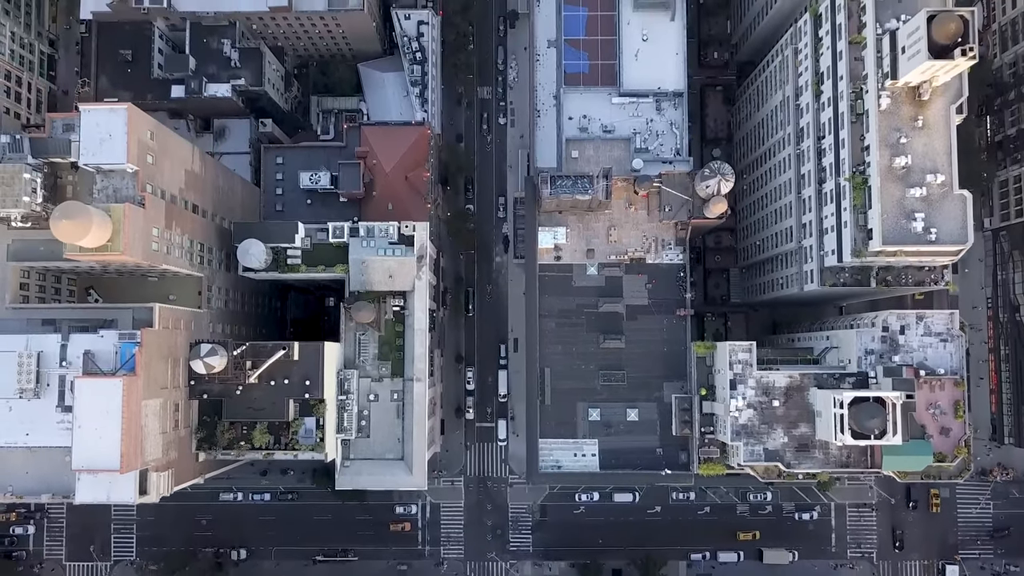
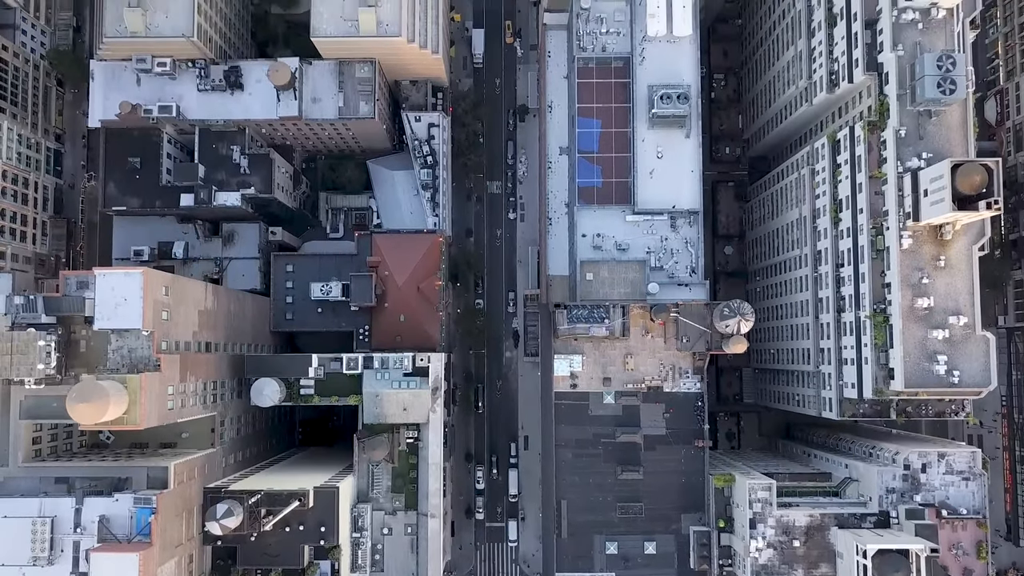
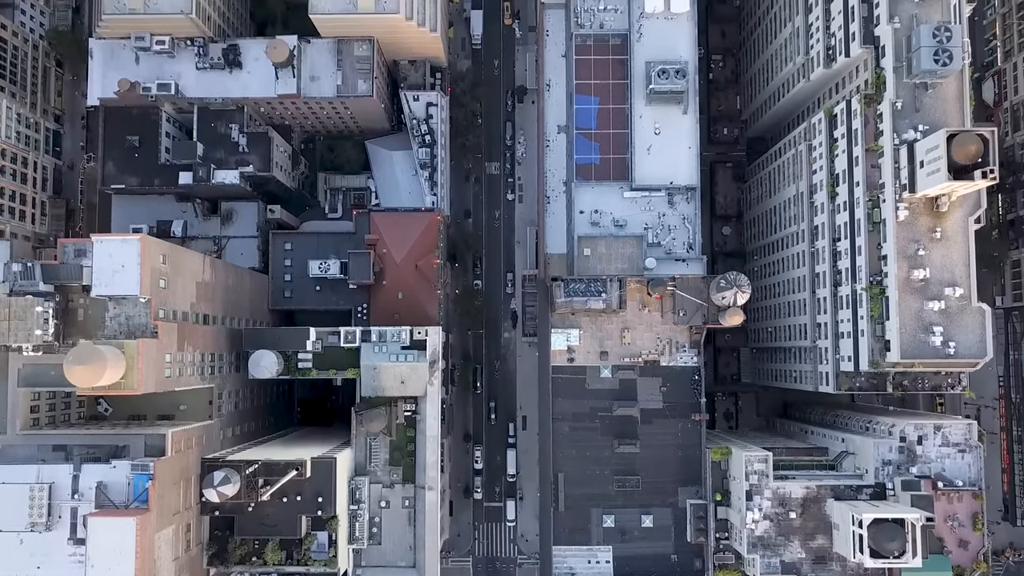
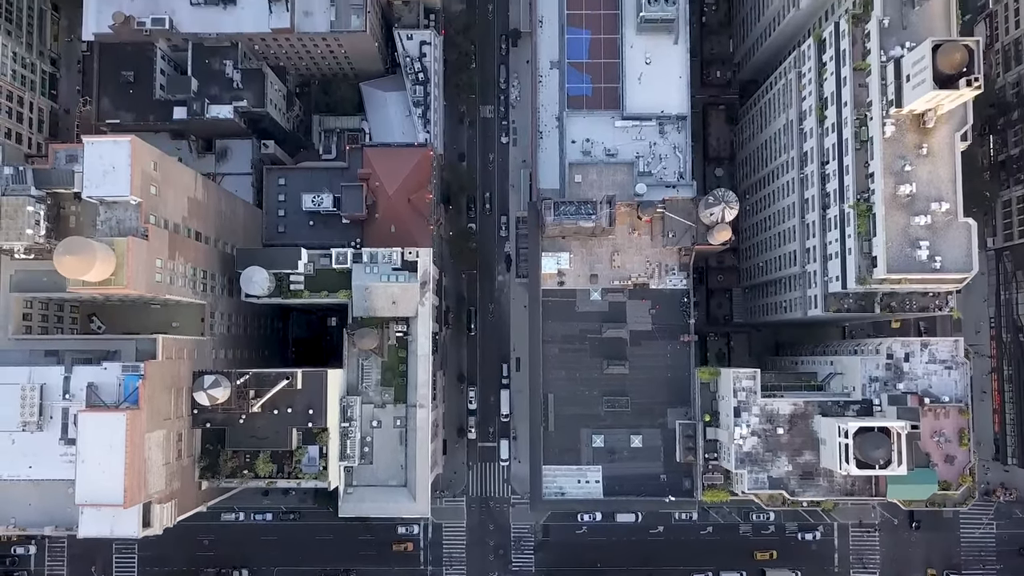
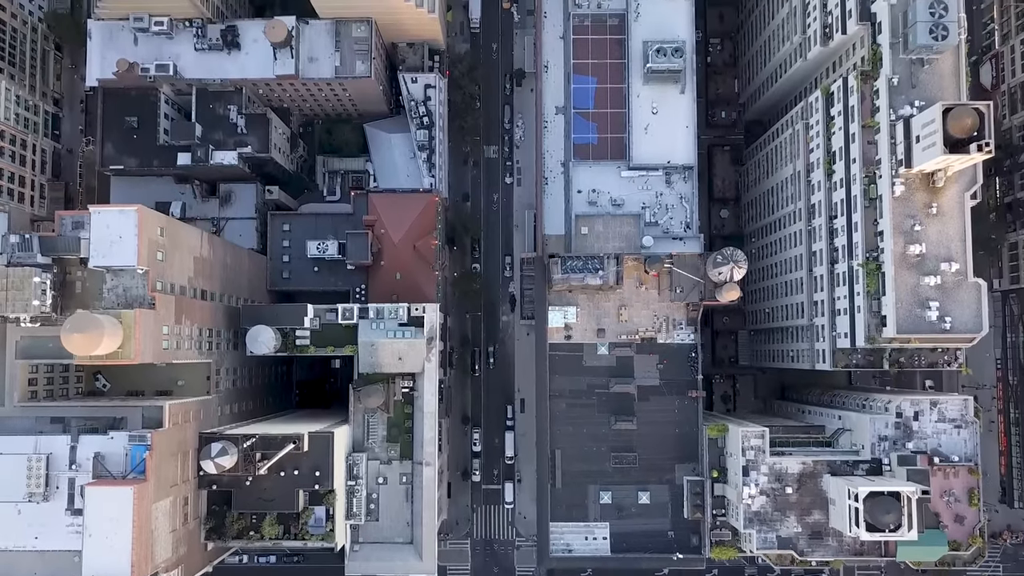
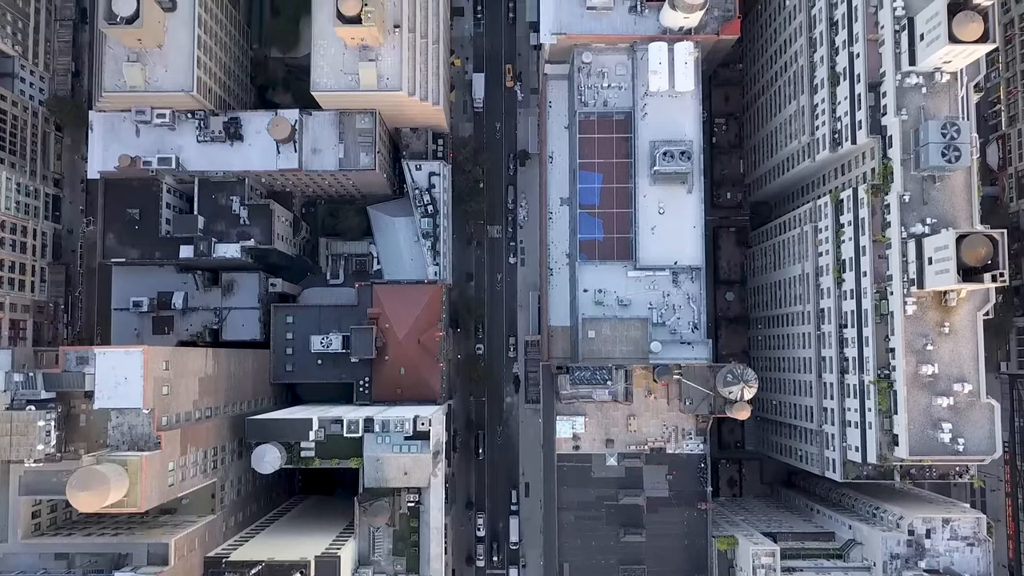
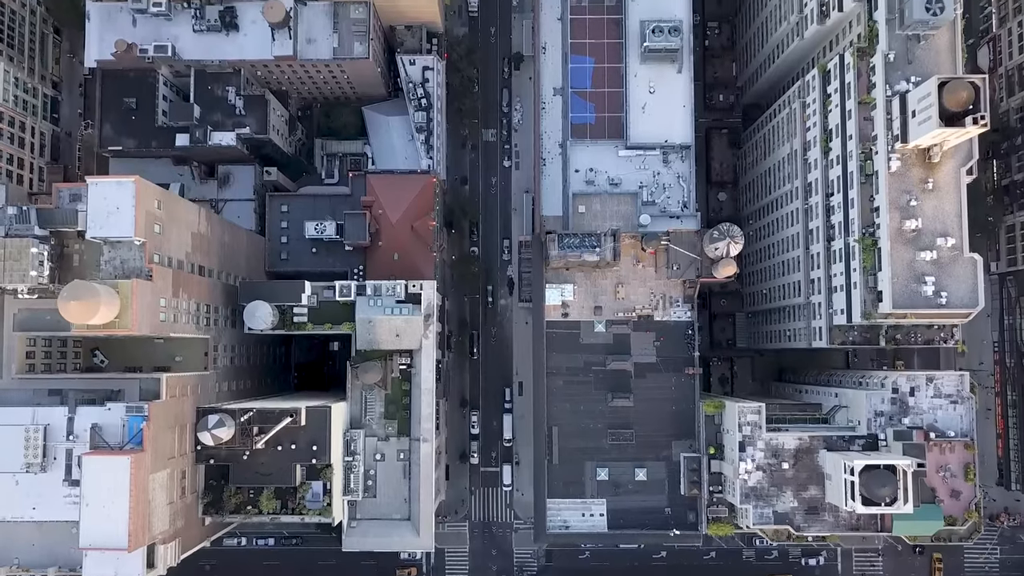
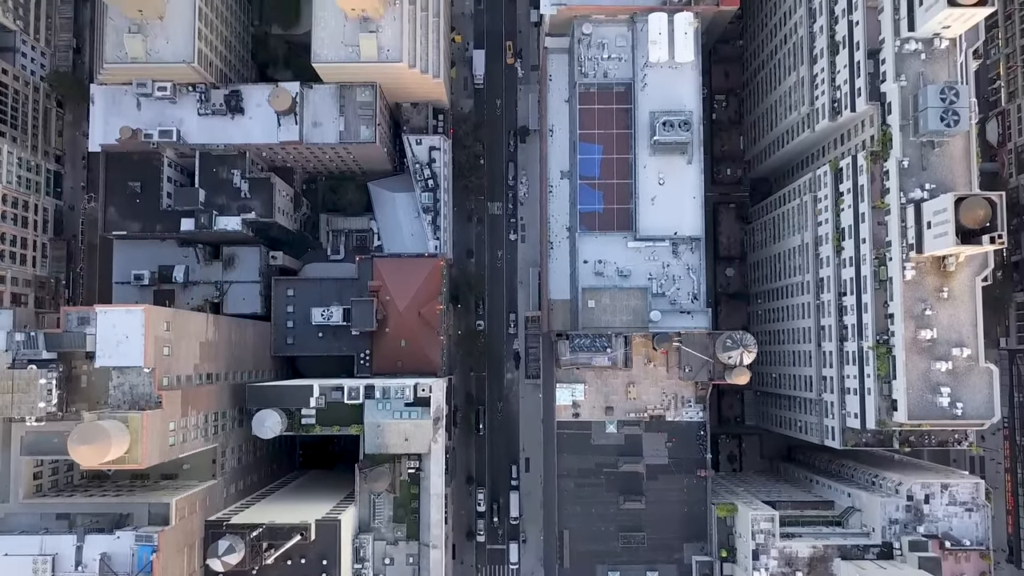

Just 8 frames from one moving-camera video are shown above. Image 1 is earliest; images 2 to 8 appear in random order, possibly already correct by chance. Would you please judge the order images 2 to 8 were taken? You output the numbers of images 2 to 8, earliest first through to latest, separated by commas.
4, 7, 5, 3, 2, 8, 6
